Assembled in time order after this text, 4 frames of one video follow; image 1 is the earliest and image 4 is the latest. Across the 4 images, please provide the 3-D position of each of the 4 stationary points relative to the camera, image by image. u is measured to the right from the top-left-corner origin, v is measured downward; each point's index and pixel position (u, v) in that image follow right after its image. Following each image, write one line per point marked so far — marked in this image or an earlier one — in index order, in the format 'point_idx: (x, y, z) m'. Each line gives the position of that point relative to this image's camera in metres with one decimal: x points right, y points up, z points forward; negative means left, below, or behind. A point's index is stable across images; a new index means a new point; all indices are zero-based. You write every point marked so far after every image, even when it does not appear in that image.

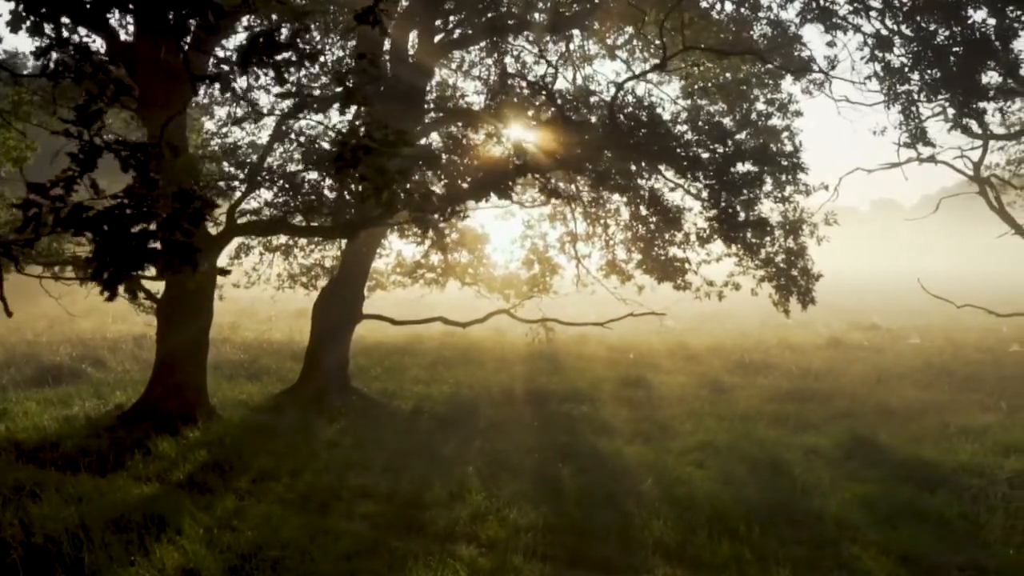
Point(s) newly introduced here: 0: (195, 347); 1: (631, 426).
0: (-4.5, -0.8, +12.7) m
1: (+1.8, -2.0, +12.8) m
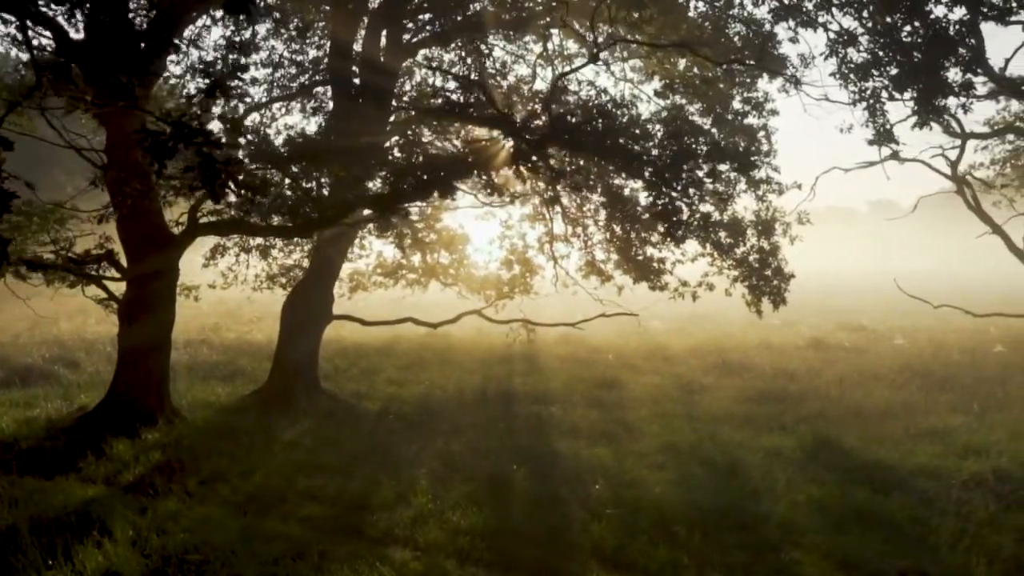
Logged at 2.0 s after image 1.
0: (-5.0, -0.8, +12.6) m
1: (+1.2, -2.0, +12.7) m
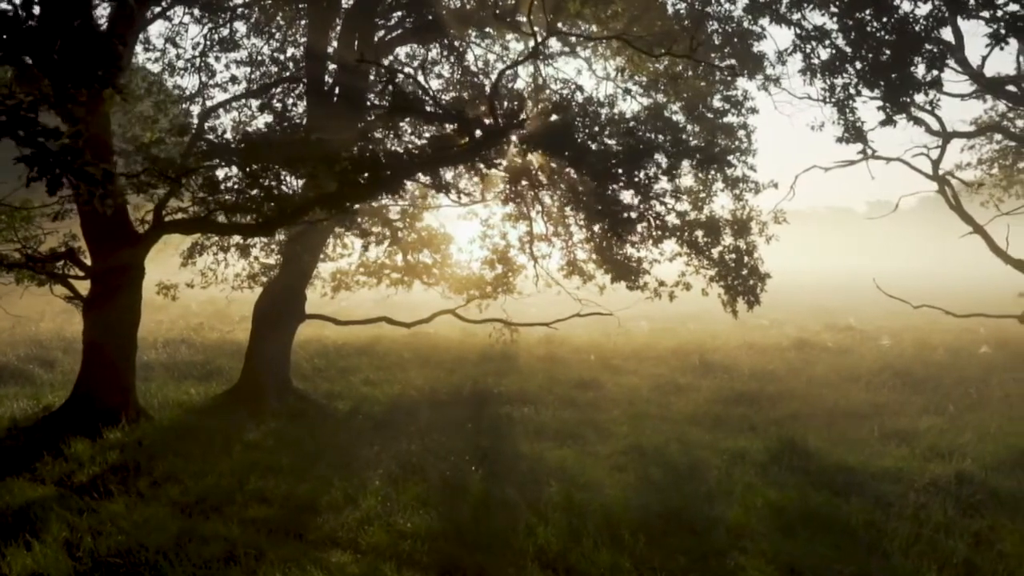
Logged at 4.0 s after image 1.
0: (-5.5, -0.8, +12.5) m
1: (+0.8, -2.0, +12.6) m
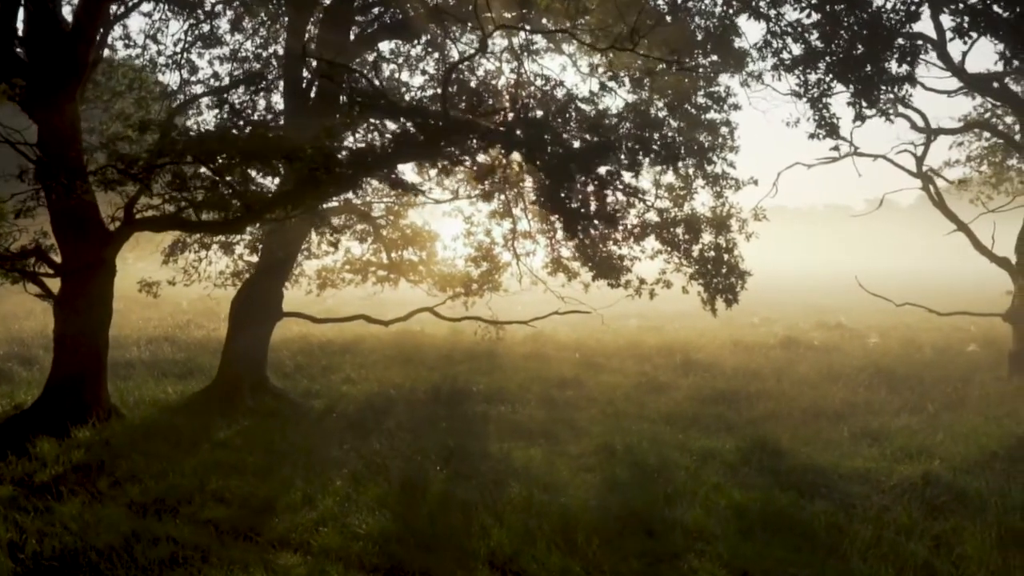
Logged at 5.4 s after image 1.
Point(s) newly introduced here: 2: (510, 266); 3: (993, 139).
0: (-5.9, -0.8, +12.4) m
1: (+0.4, -2.0, +12.5) m
2: (-0.1, +0.4, +17.6) m
3: (+9.9, +3.1, +18.3) m
